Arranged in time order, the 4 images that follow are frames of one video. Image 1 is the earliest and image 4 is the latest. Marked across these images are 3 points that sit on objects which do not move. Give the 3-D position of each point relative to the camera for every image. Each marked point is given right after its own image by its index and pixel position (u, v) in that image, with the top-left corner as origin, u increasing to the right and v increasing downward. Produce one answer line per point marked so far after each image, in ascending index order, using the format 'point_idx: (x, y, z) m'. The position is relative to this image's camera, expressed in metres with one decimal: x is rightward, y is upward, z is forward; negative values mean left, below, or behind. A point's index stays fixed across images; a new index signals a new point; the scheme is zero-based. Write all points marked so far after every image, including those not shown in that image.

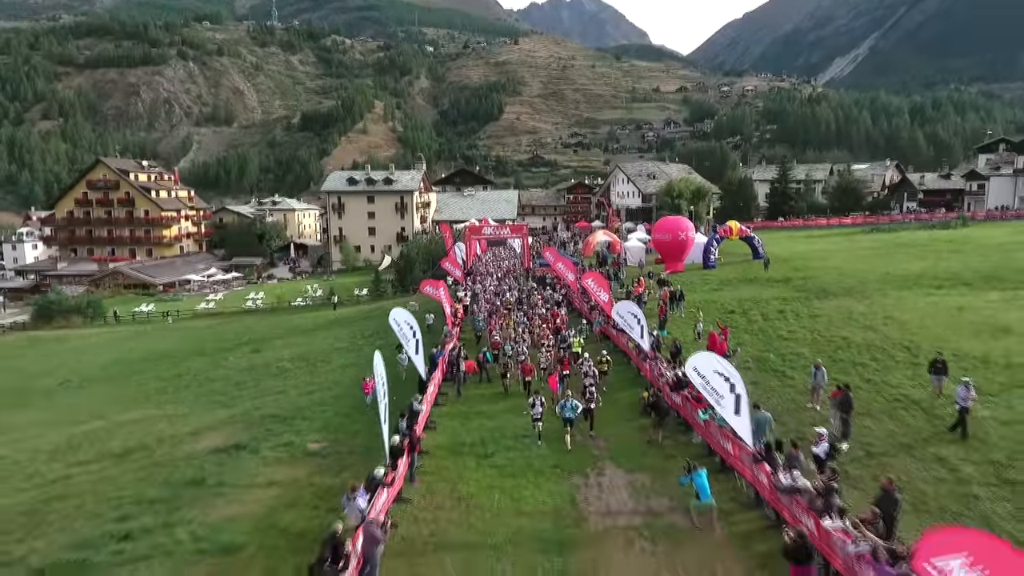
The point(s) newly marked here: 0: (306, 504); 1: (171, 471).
0: (-4.0, -4.3, +12.6) m
1: (-8.1, -4.4, +15.4) m
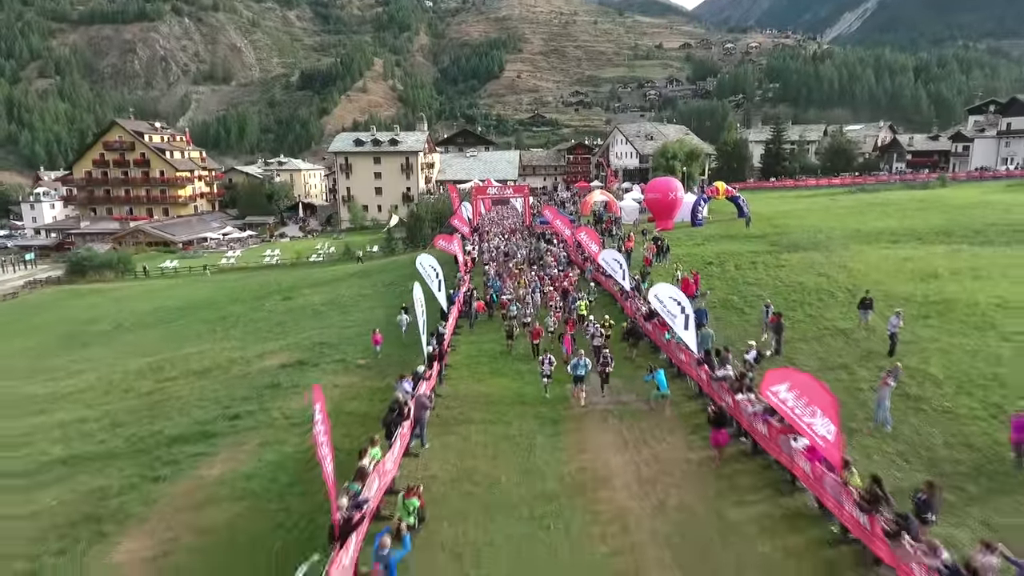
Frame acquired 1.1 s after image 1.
0: (-3.8, -2.9, +16.9) m
1: (-7.9, -2.8, +19.7) m
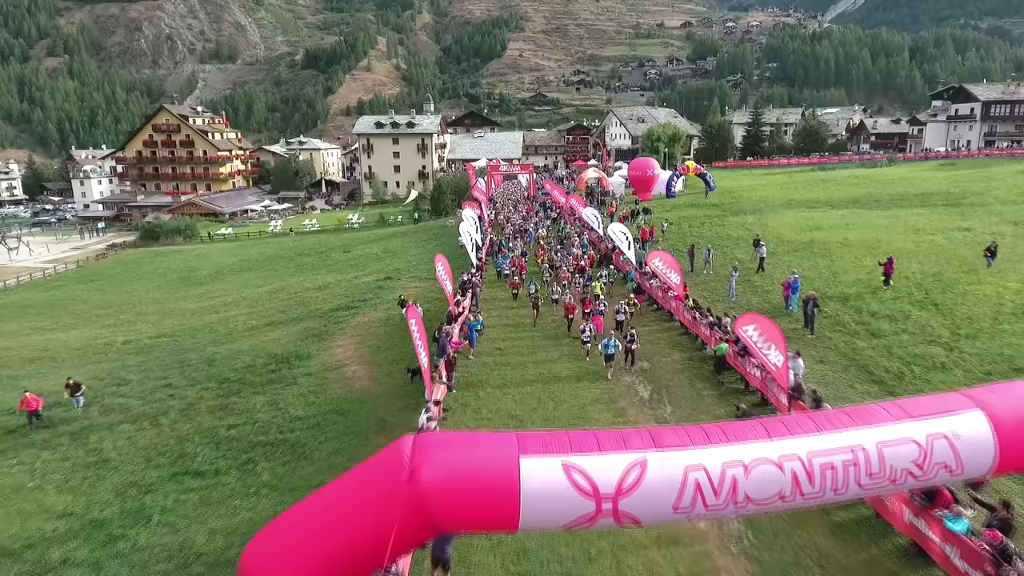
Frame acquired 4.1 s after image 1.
0: (-3.2, -0.2, +28.2) m
1: (-7.3, 0.0, +31.0) m
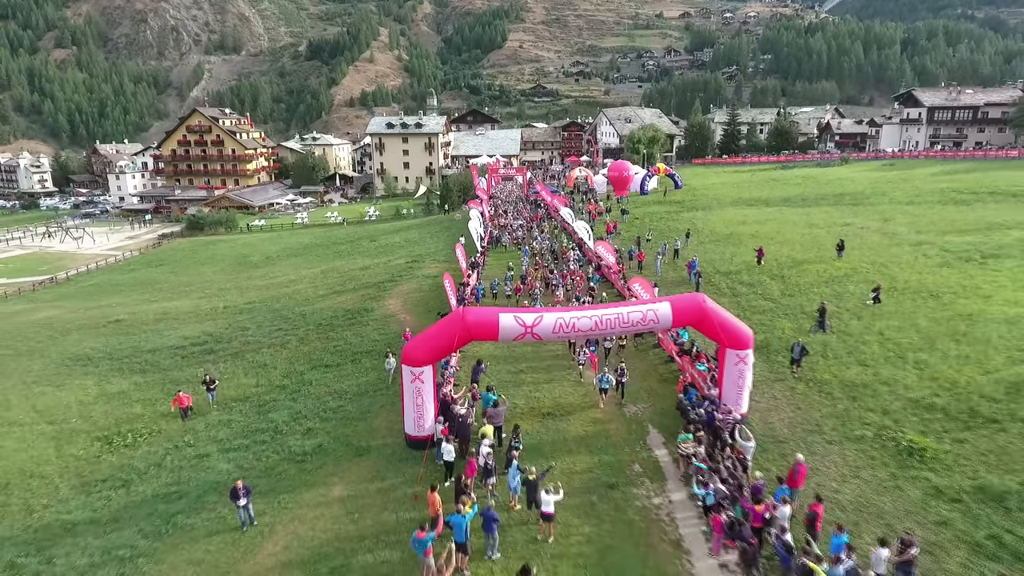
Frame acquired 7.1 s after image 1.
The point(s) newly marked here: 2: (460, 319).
0: (-3.6, +1.1, +39.4) m
1: (-7.7, +1.3, +42.2) m
2: (-1.5, -1.1, +17.9) m
